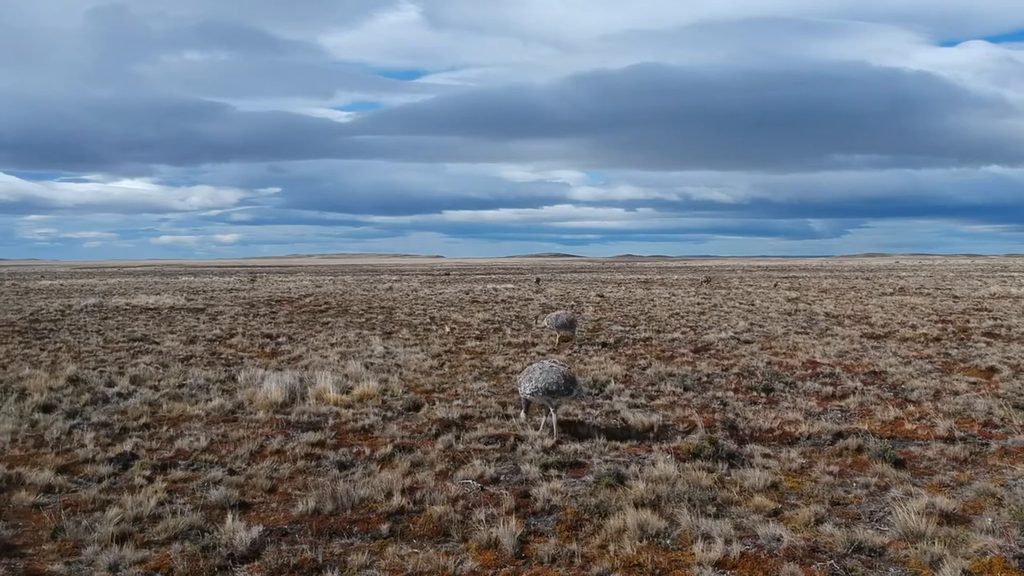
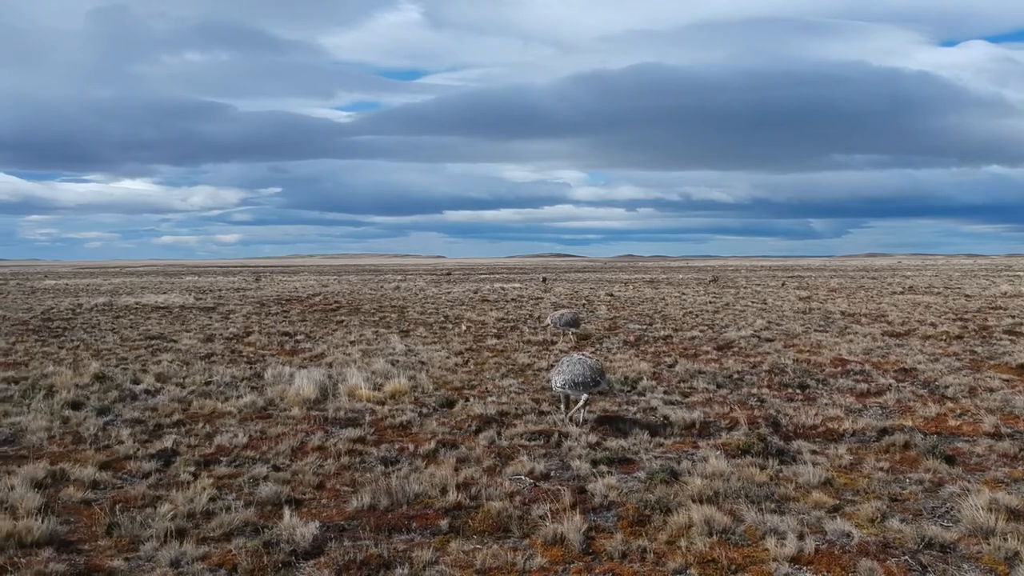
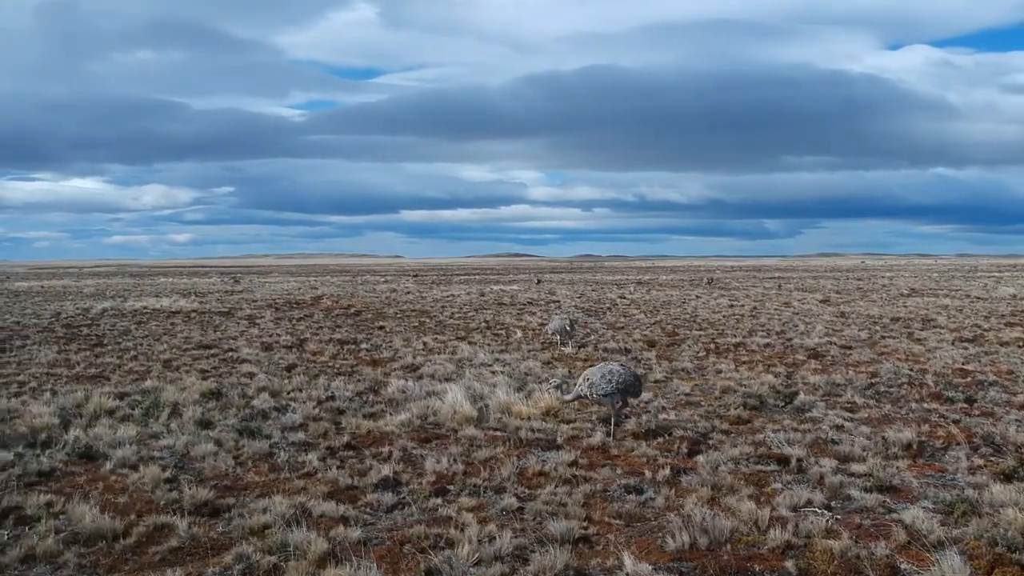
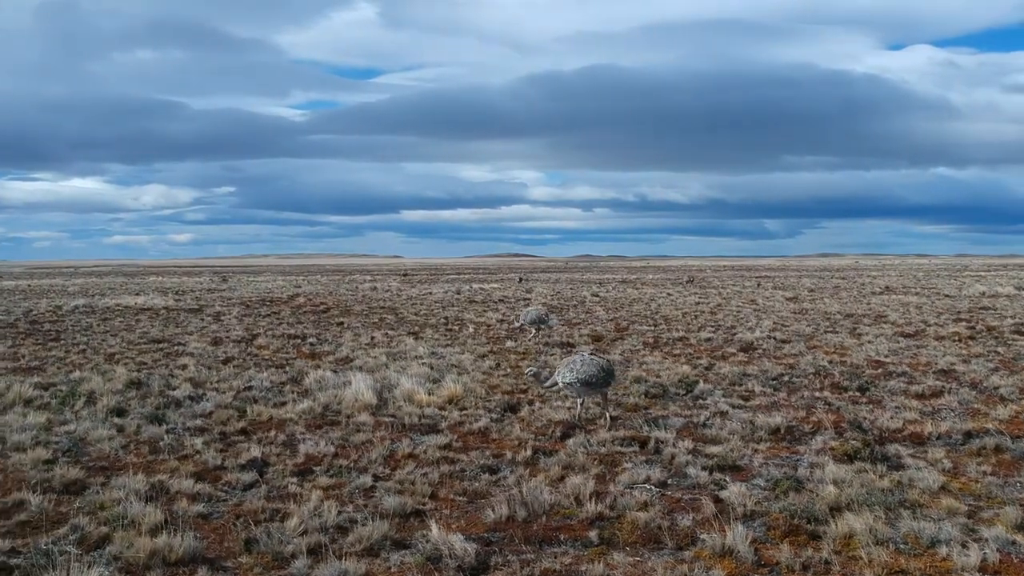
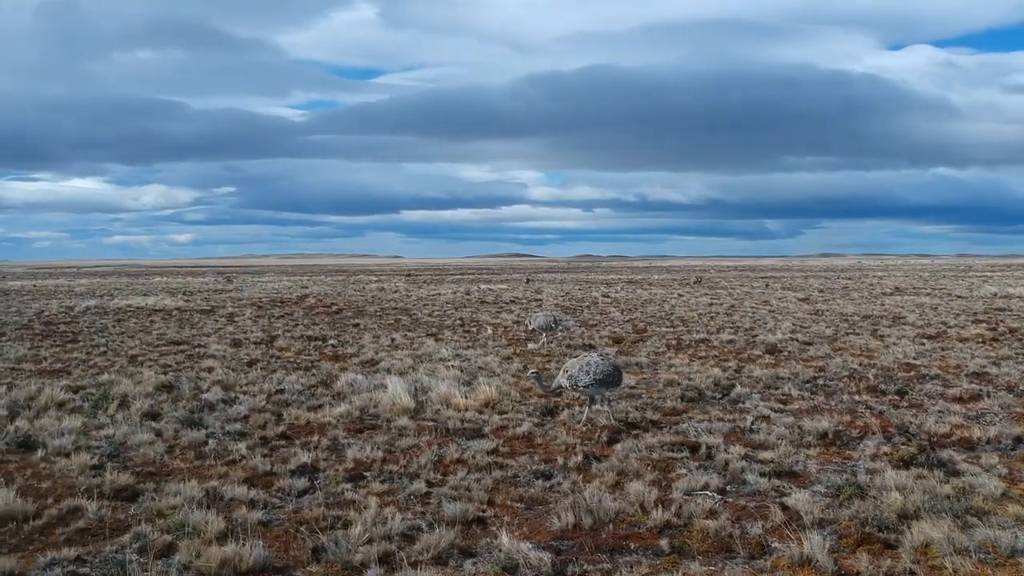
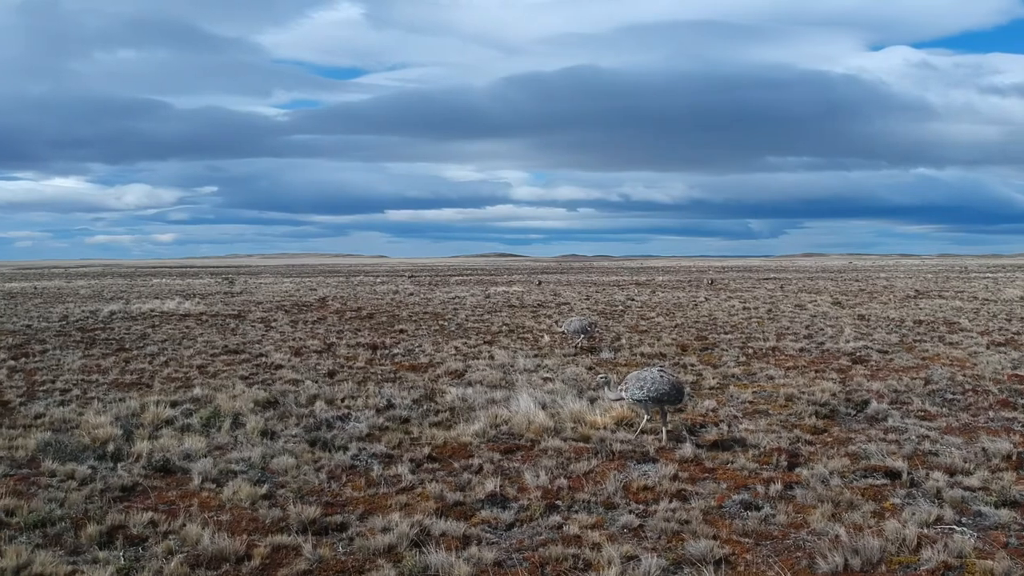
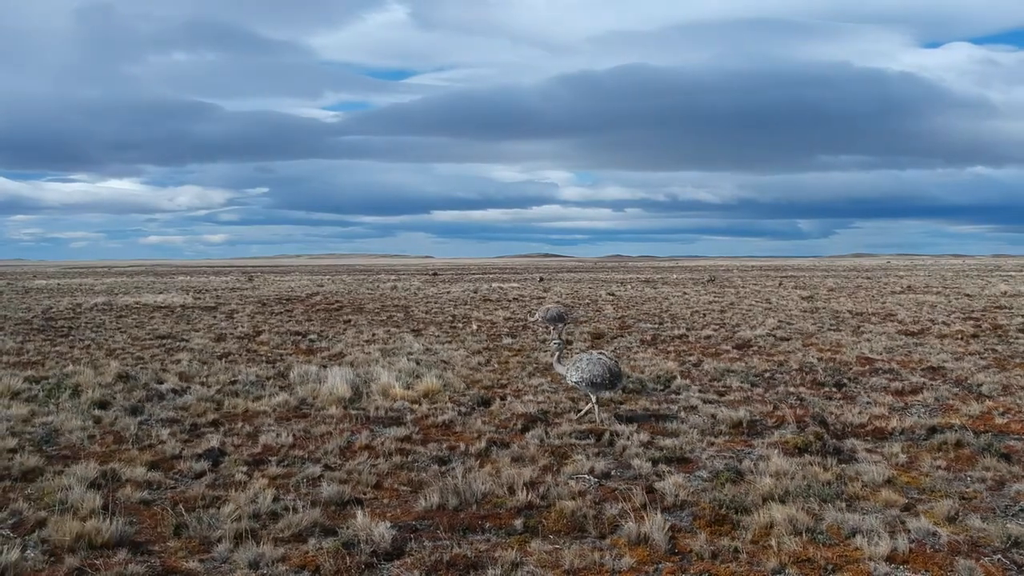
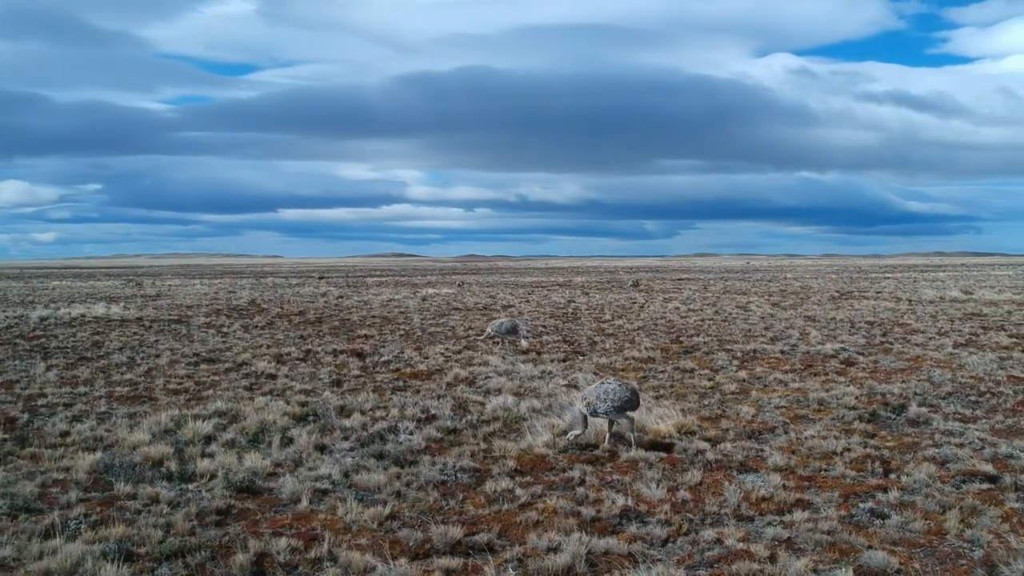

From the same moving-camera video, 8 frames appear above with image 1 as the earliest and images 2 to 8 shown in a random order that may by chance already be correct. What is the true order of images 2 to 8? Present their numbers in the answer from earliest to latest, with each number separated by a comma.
2, 7, 4, 5, 3, 6, 8
